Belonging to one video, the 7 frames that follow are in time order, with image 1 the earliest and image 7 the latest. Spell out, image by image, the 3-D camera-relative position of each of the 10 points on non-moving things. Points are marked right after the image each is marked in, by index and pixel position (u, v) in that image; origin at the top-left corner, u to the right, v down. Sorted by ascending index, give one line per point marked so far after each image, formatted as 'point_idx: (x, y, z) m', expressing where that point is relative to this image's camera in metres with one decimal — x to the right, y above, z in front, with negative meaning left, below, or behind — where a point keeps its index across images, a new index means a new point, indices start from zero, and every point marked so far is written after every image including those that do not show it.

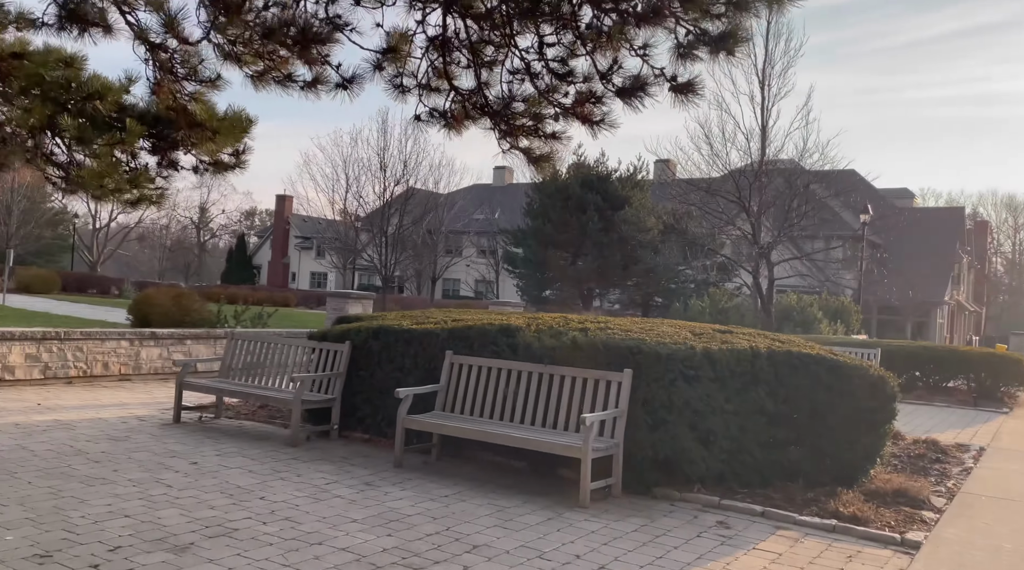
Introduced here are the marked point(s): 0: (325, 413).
0: (-1.6, -1.1, +6.9) m
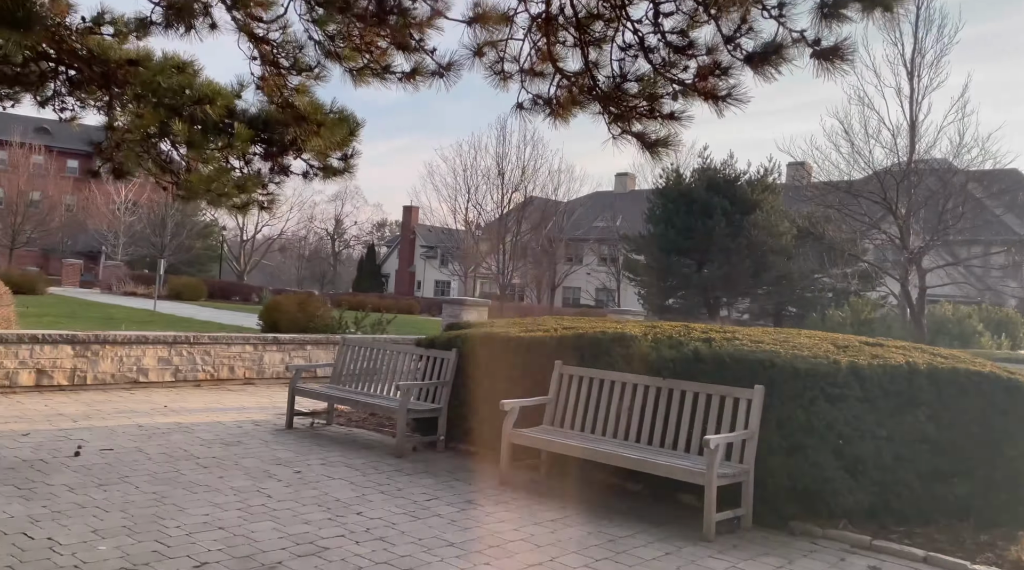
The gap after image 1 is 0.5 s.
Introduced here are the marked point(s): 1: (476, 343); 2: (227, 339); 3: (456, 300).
0: (-0.6, -1.1, +6.6) m
1: (-0.3, -0.5, +6.3) m
2: (-3.8, -0.7, +11.0) m
3: (-0.9, -0.3, +14.0) m
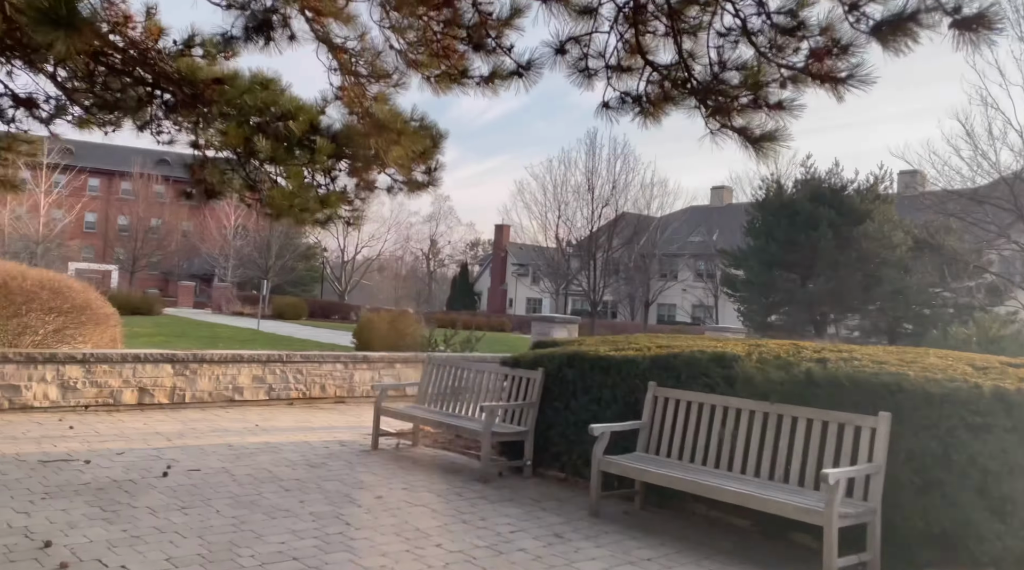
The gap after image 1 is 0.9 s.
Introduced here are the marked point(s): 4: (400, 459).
0: (+0.1, -1.2, +6.3) m
1: (+0.4, -0.6, +6.0) m
2: (-2.6, -1.0, +11.0) m
3: (+0.6, -0.5, +13.7) m
4: (-1.0, -1.5, +7.0) m
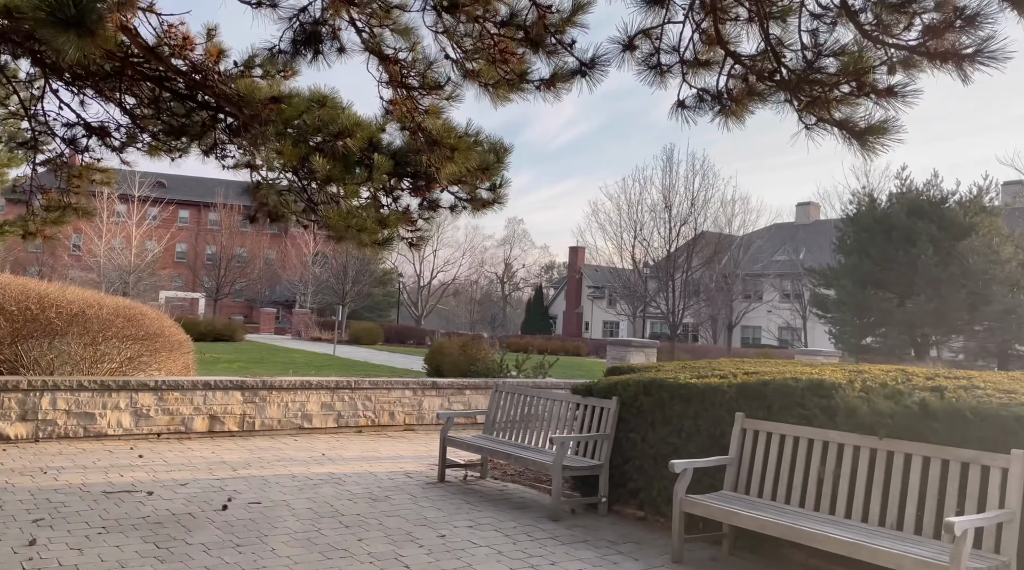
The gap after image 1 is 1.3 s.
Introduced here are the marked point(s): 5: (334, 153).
0: (+0.6, -1.4, +5.8) m
1: (+0.9, -0.7, +5.5) m
2: (-1.6, -1.3, +10.8) m
3: (+1.8, -0.9, +13.2) m
4: (-0.4, -1.7, +6.6) m
5: (-1.3, +0.9, +5.8) m
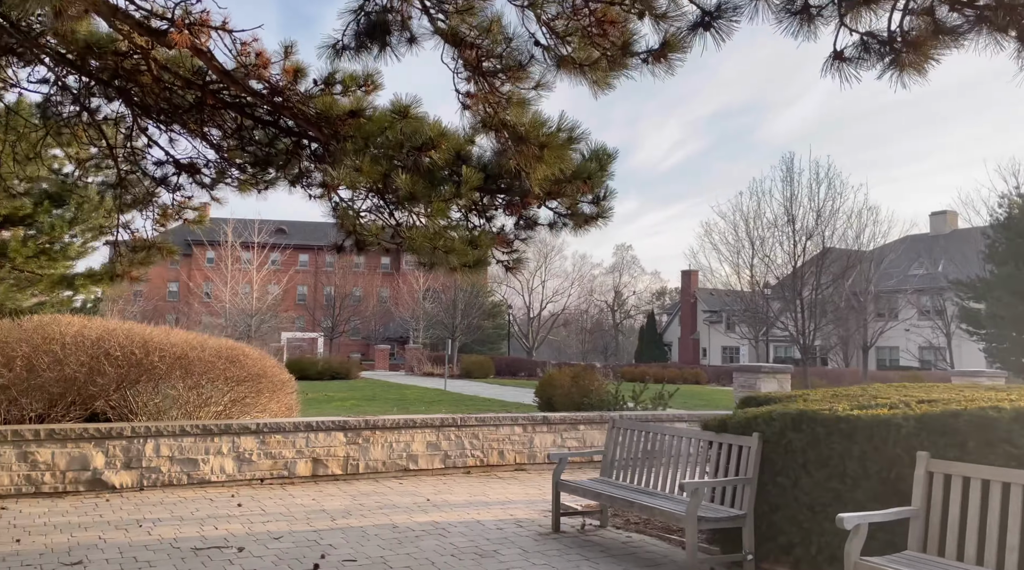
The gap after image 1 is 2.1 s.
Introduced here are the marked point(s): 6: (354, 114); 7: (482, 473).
0: (+1.3, -1.5, +4.9) m
1: (+1.5, -0.8, +4.6) m
2: (-0.2, -1.7, +10.2) m
3: (+3.5, -1.2, +12.1) m
4: (+0.5, -1.8, +5.8) m
5: (-0.6, +0.7, +5.2) m
6: (-1.0, +1.1, +5.4) m
7: (-0.4, -2.3, +10.0) m
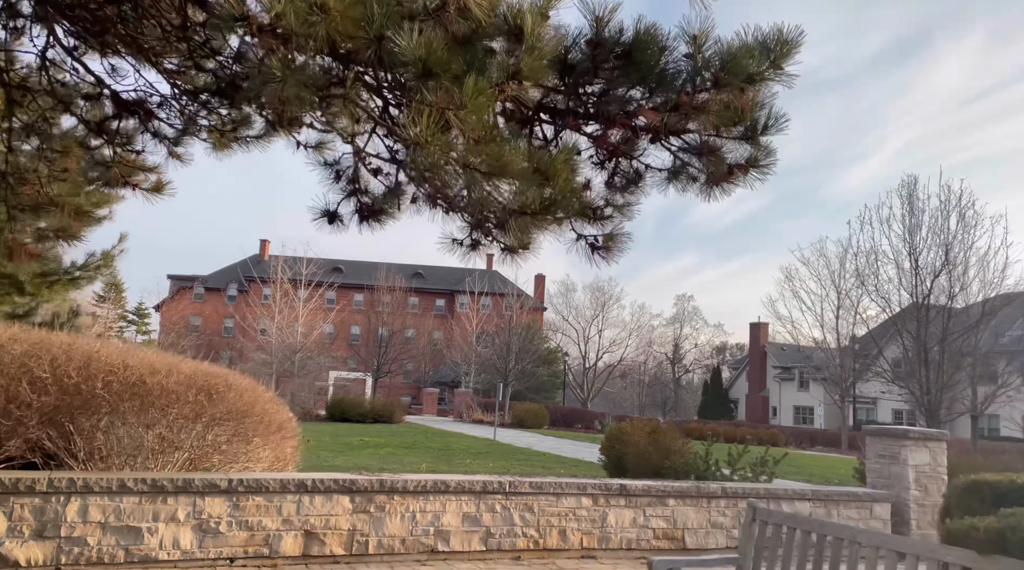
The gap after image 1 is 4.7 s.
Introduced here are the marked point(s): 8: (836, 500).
0: (+1.6, -1.4, +2.2) m
1: (+1.8, -0.7, +1.9) m
2: (+0.4, -1.9, +7.5) m
3: (+4.2, -1.6, +9.2) m
4: (+0.8, -1.8, +3.1) m
5: (-0.2, +0.9, +2.7) m
6: (-0.6, +1.2, +3.0) m
7: (+0.2, -2.4, +7.3) m
8: (+3.4, -2.2, +8.6) m
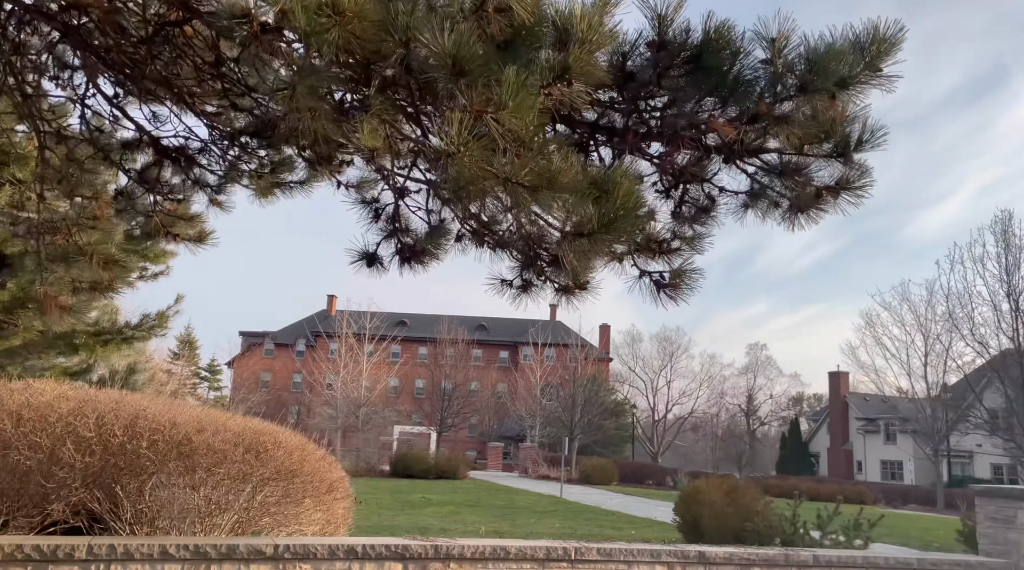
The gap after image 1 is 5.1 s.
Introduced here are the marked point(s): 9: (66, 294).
0: (+1.7, -1.5, +1.5) m
1: (+1.9, -0.7, +1.3) m
2: (+1.0, -2.3, +6.9) m
3: (+4.9, -2.1, +8.3) m
4: (+1.1, -1.9, +2.5) m
5: (-0.1, +0.8, +2.3) m
6: (-0.5, +1.1, +2.6) m
7: (+0.8, -2.8, +6.7) m
8: (+4.0, -2.6, +7.7) m
9: (-3.5, -0.1, +6.5) m
